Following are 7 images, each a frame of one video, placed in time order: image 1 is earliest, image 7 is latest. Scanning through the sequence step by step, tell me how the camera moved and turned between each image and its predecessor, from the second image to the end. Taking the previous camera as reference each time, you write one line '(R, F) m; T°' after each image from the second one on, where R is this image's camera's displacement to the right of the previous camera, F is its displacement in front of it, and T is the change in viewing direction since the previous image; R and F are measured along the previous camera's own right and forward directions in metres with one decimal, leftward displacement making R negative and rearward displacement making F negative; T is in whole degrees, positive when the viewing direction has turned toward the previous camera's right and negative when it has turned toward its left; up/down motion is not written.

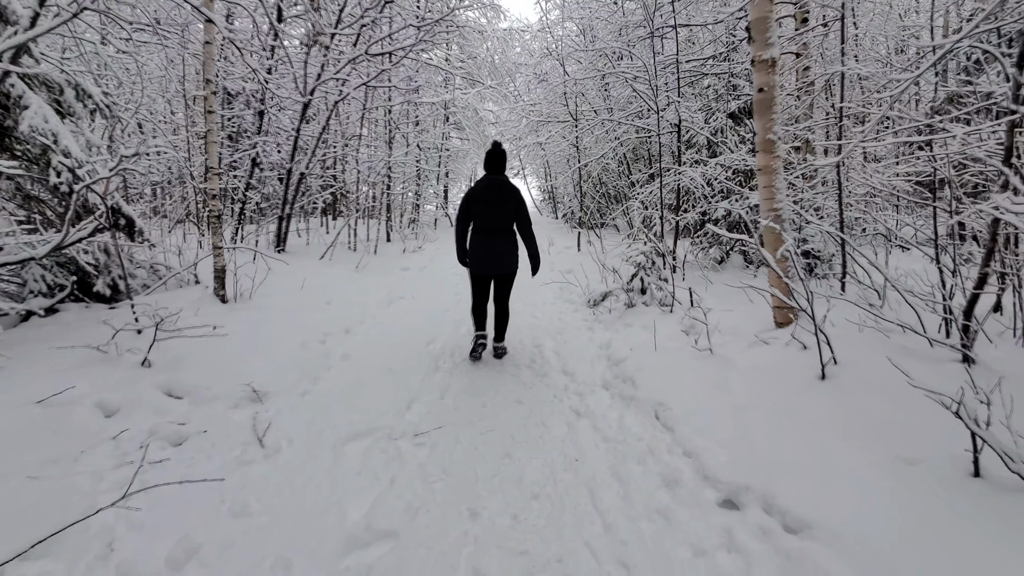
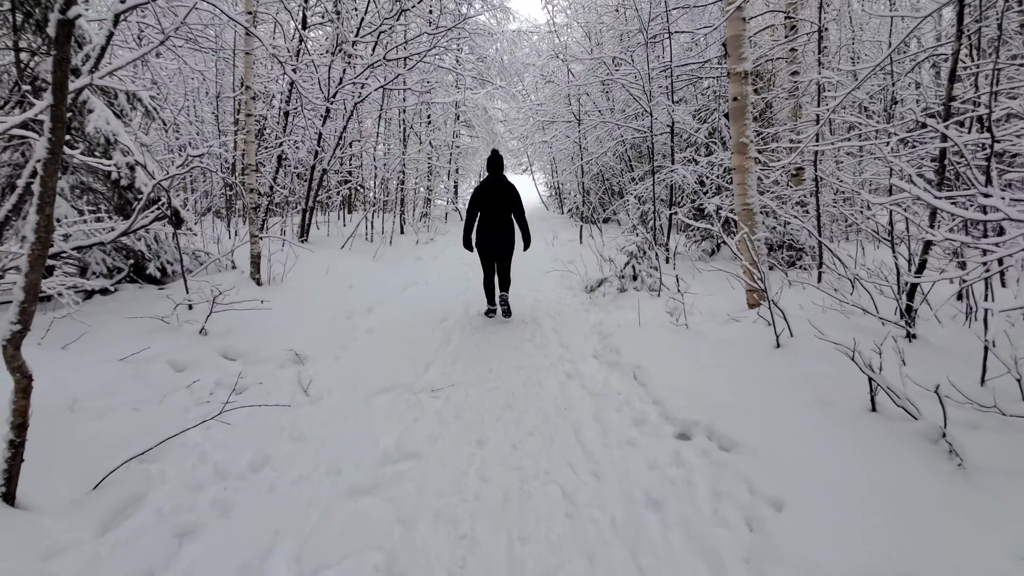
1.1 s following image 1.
(0.0, -0.6) m; -1°
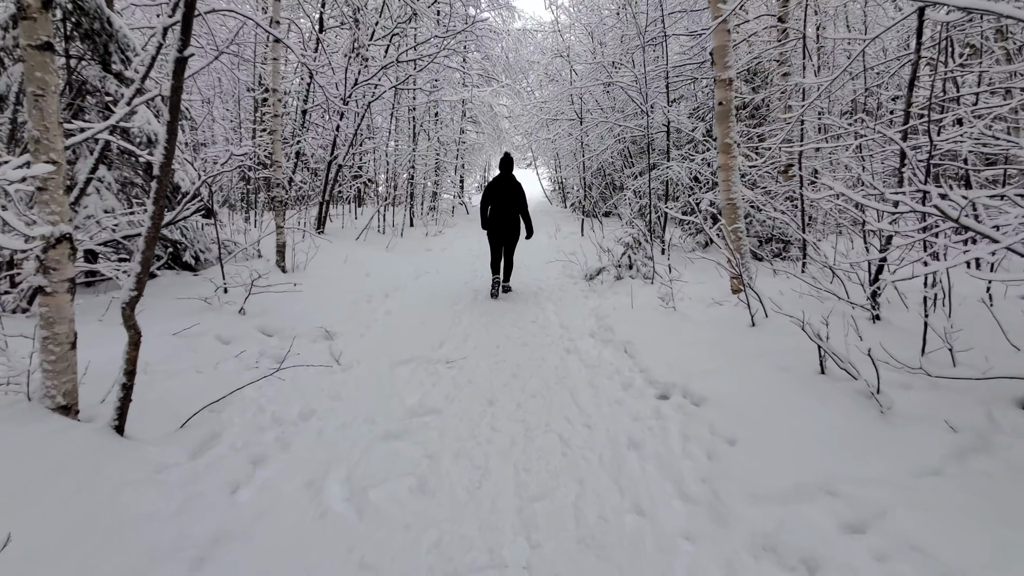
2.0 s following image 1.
(0.0, -0.5) m; 0°
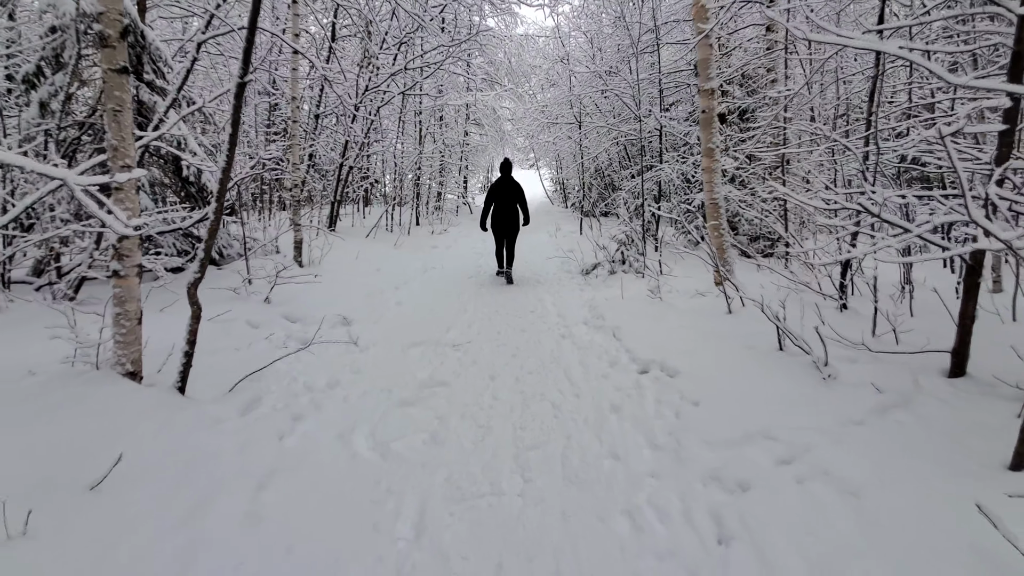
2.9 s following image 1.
(0.0, -0.5) m; 0°
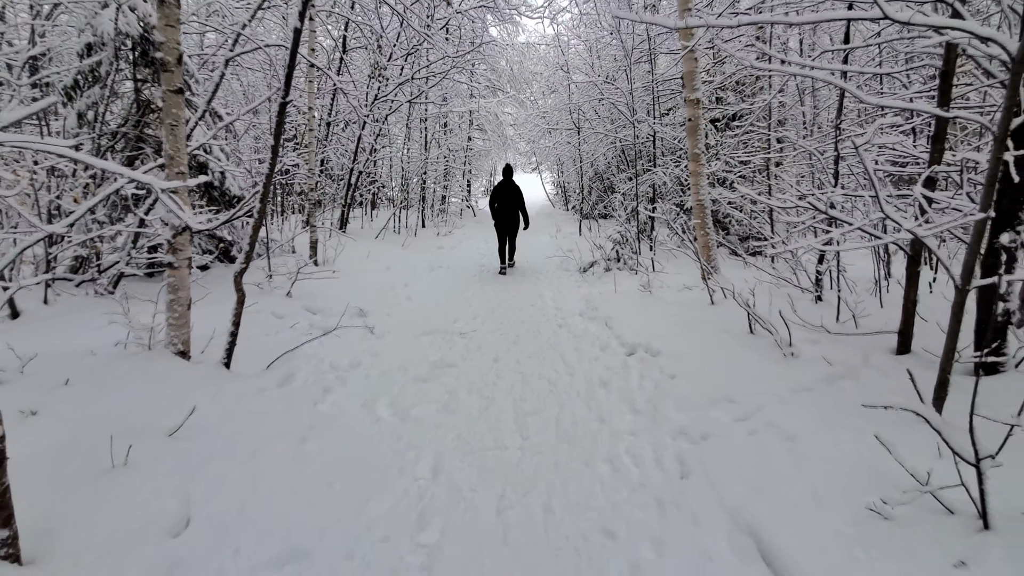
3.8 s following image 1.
(0.0, -0.4) m; 0°
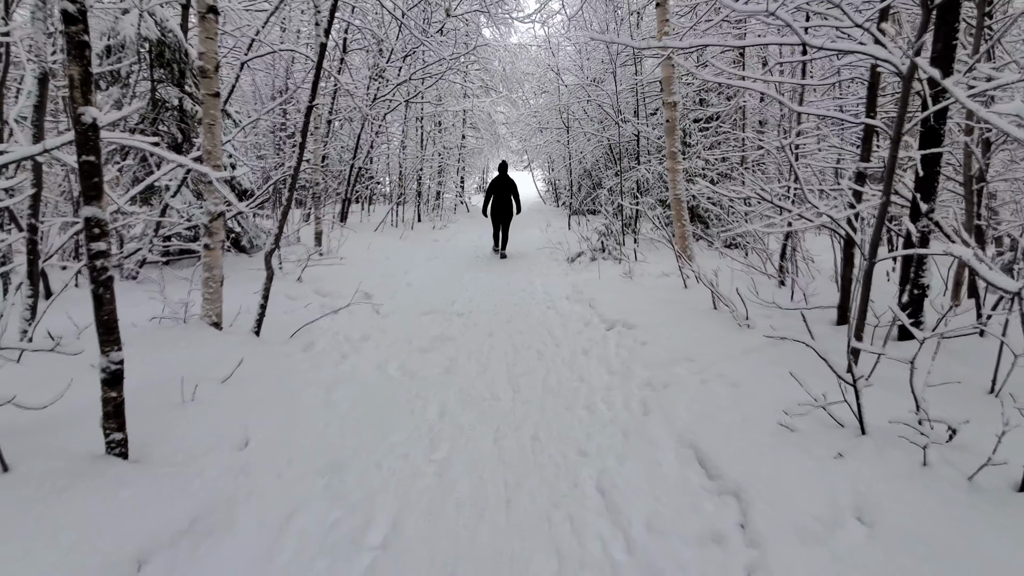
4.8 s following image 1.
(0.0, -0.5) m; +1°
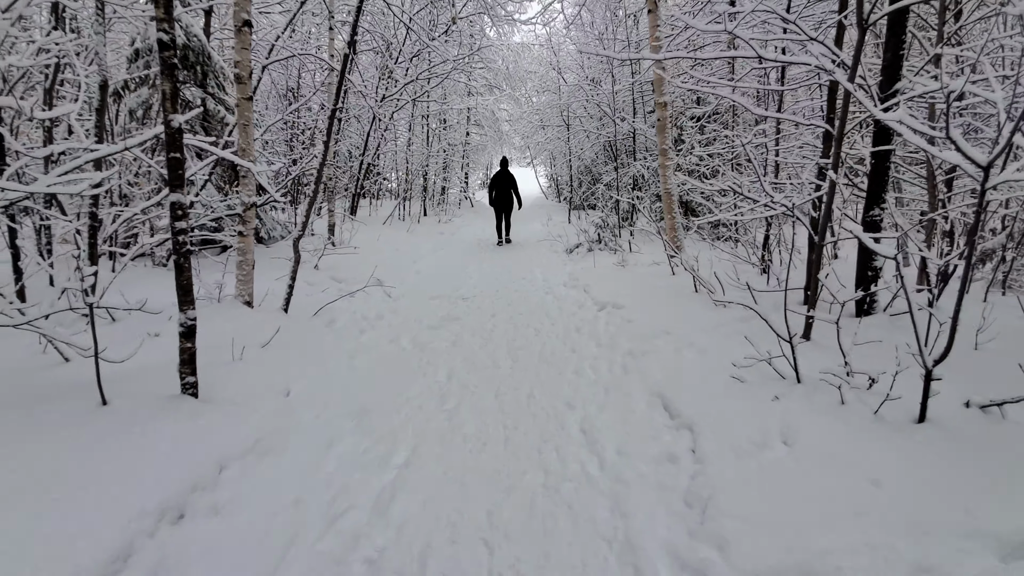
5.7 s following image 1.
(0.0, -0.5) m; 0°
